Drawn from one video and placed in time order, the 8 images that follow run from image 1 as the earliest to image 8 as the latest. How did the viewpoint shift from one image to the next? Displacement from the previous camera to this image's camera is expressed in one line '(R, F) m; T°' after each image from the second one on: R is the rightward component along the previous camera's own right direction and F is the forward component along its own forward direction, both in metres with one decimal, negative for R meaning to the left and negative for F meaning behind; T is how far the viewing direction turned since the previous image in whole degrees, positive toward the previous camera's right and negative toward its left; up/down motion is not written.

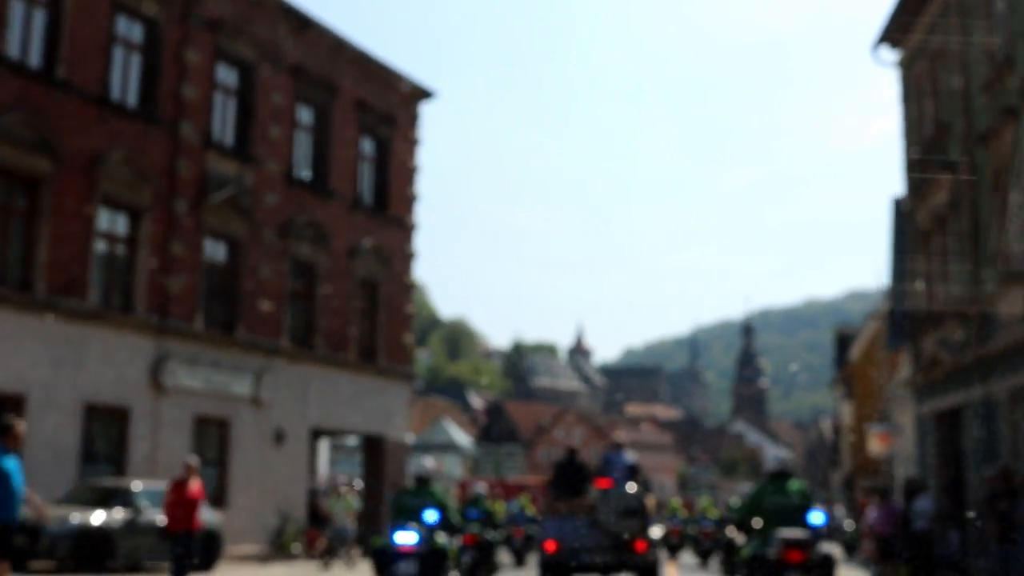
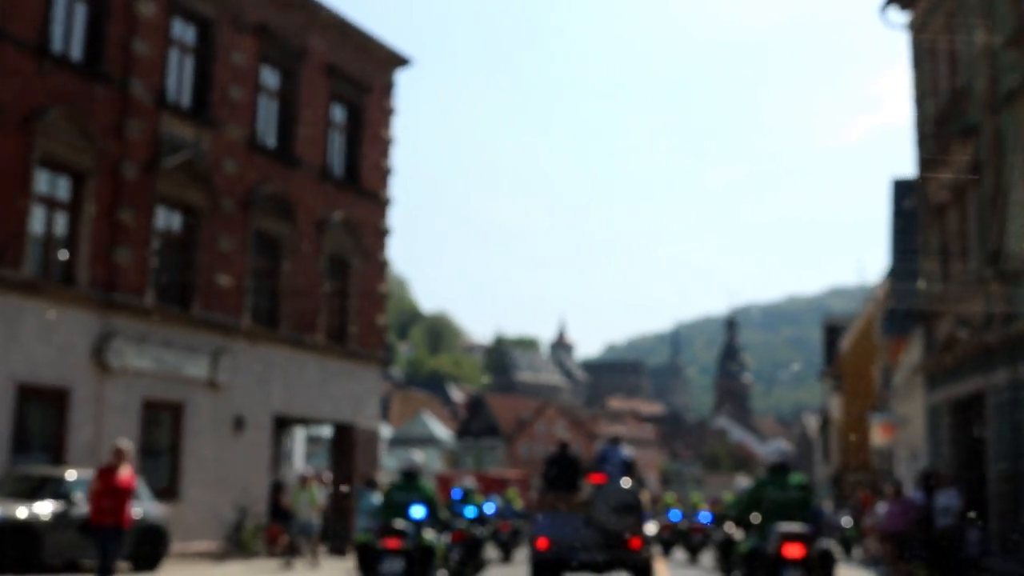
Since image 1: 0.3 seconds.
(0.0, +1.3) m; +1°
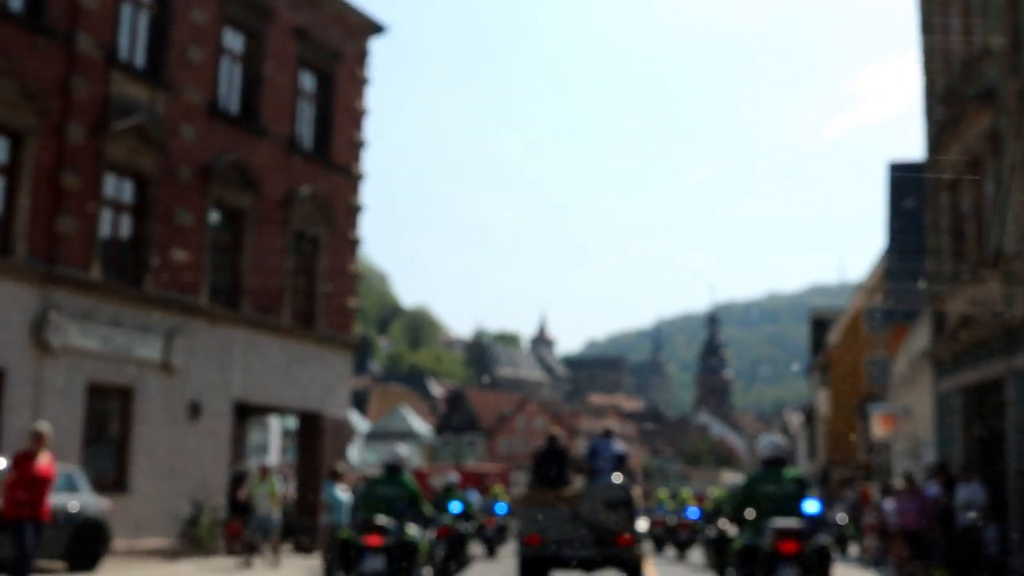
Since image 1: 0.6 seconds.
(0.0, +1.1) m; +1°
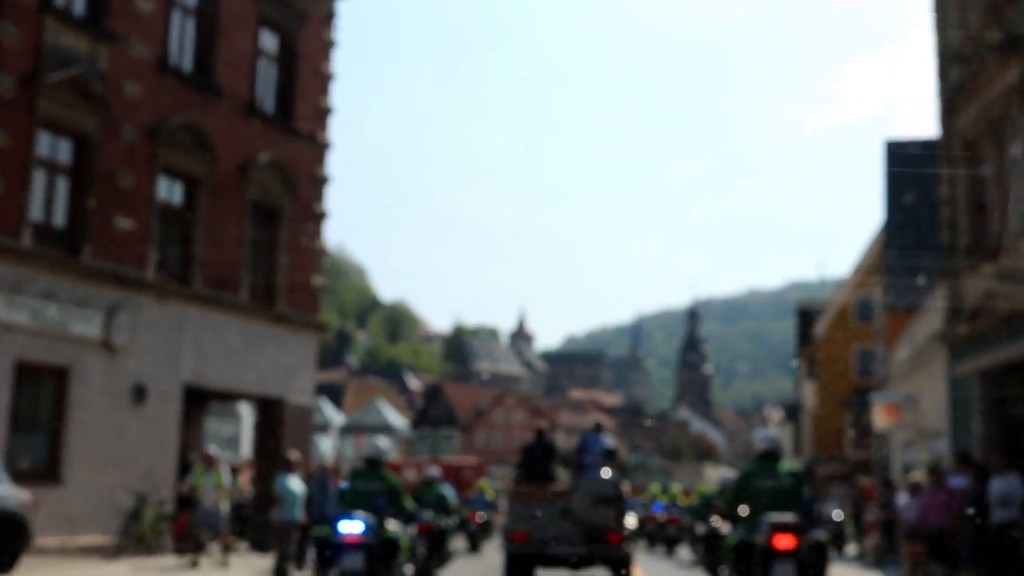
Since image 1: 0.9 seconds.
(-0.8, -0.5) m; +1°
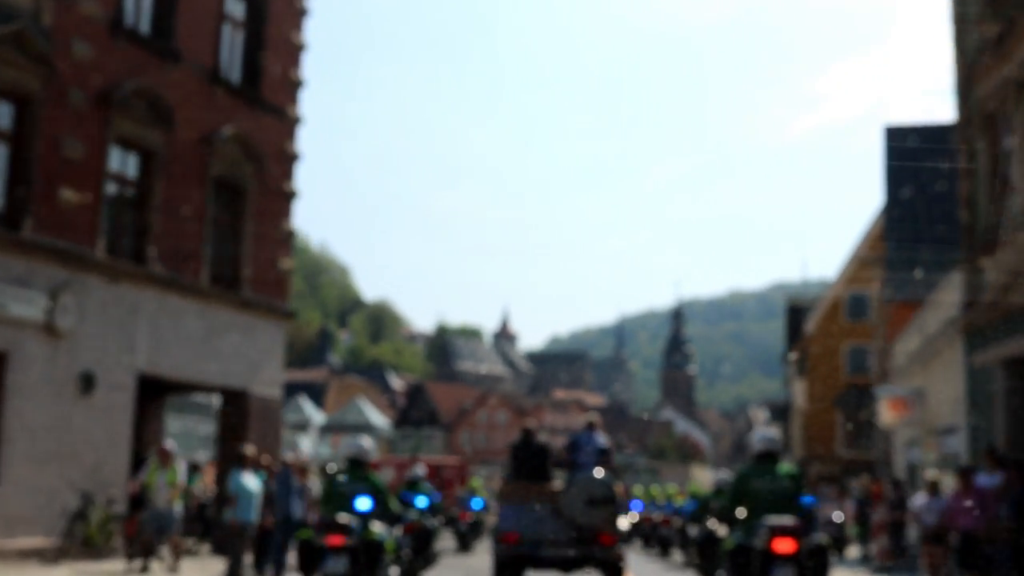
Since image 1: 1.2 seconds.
(0.0, +1.1) m; +1°
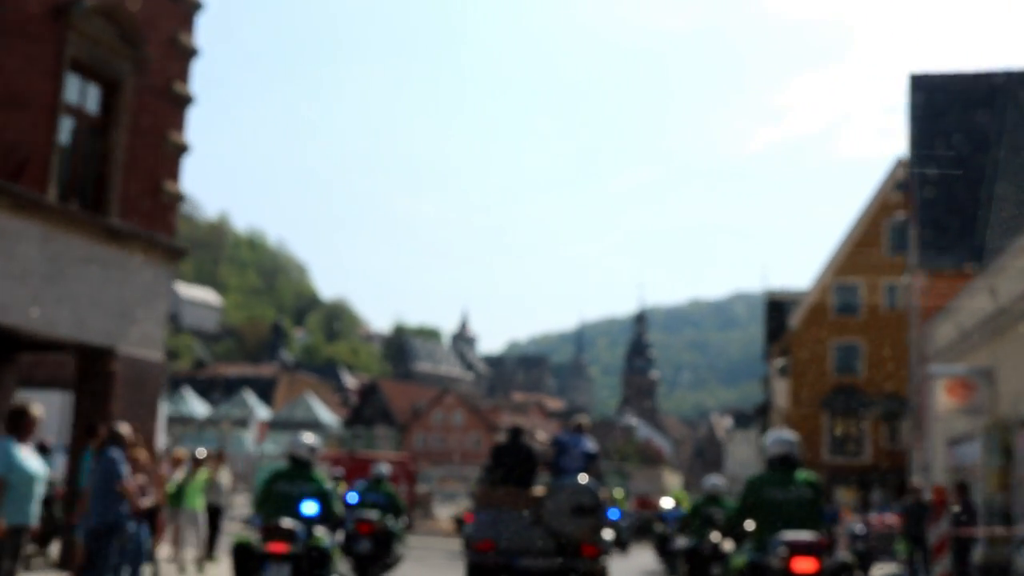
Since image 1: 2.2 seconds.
(-1.5, +0.2) m; +2°
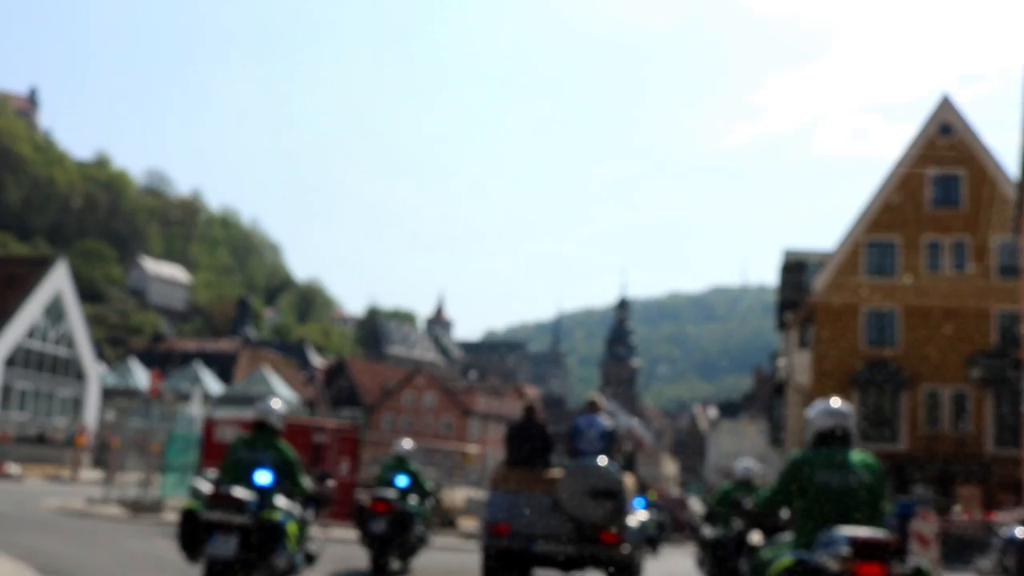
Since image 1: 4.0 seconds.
(-1.4, +3.1) m; +2°
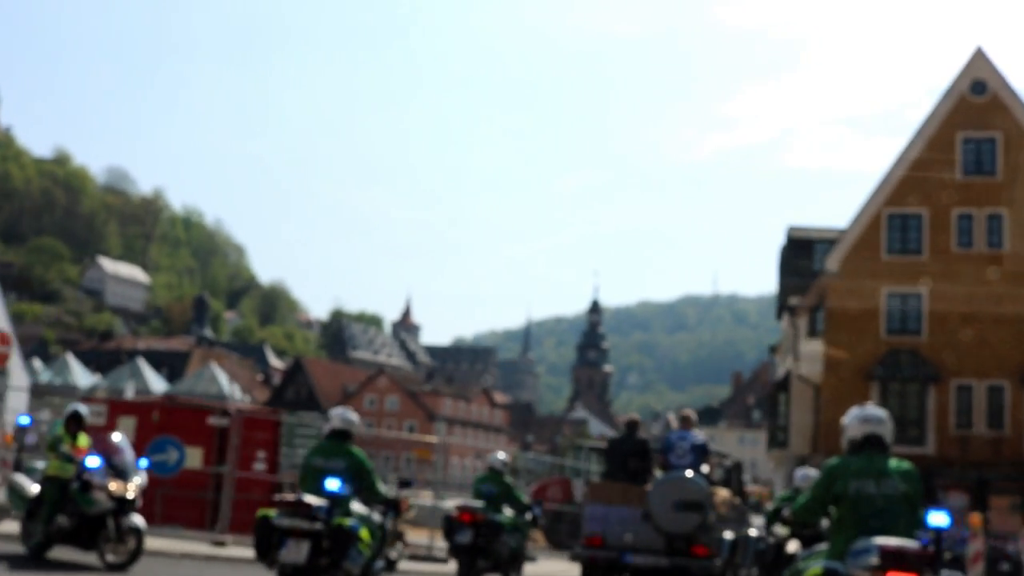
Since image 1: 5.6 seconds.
(-1.0, +3.1) m; +2°
